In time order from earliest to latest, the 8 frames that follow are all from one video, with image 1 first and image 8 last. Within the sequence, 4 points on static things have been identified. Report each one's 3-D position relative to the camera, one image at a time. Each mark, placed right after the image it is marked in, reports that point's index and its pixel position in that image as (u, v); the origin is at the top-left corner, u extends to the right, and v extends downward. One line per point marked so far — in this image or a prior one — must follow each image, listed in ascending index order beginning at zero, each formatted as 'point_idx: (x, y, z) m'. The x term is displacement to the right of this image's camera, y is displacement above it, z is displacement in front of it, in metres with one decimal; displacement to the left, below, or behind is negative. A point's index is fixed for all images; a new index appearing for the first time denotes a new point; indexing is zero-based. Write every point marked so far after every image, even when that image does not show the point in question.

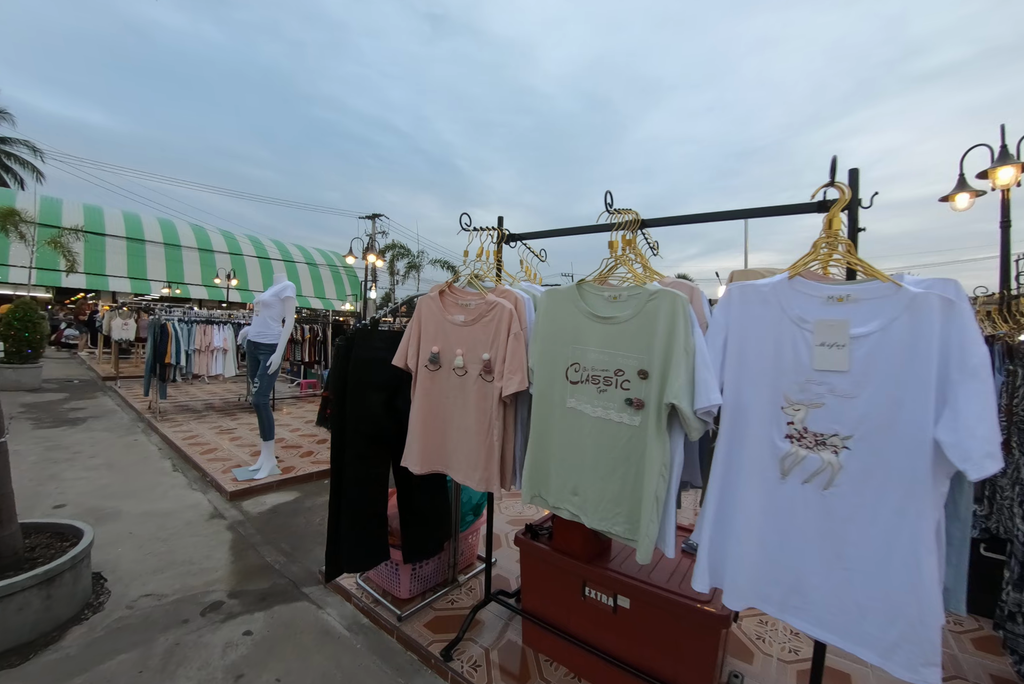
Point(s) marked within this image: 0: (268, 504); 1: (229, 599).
0: (-2.2, -1.4, +3.6) m
1: (-1.7, -1.5, +2.4) m
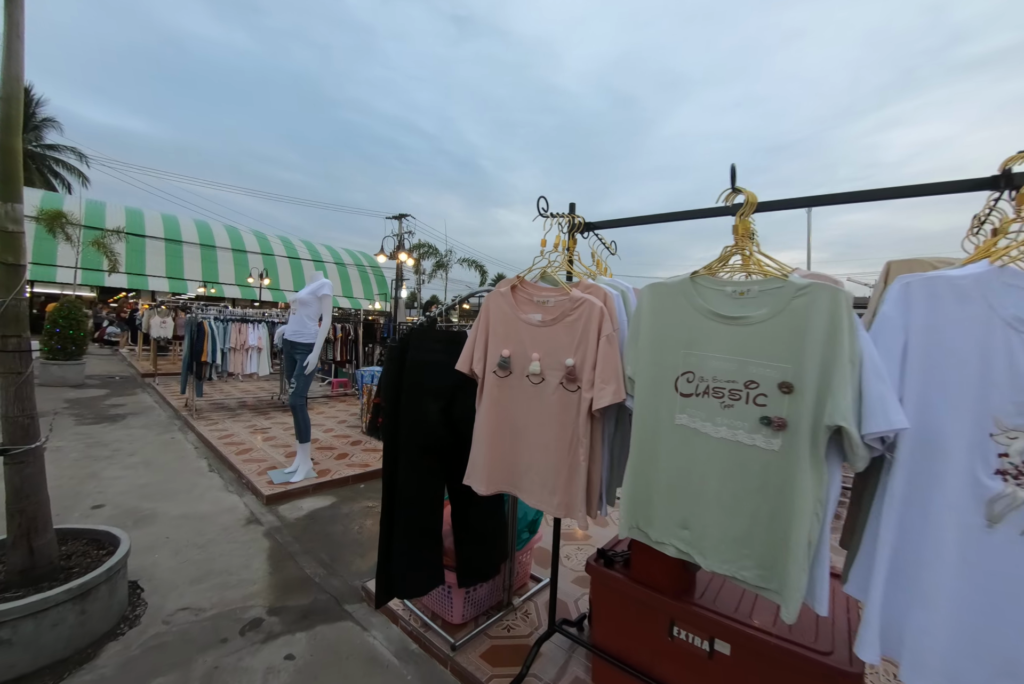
0: (-1.8, -1.4, +3.5) m
1: (-1.4, -1.5, +2.3) m
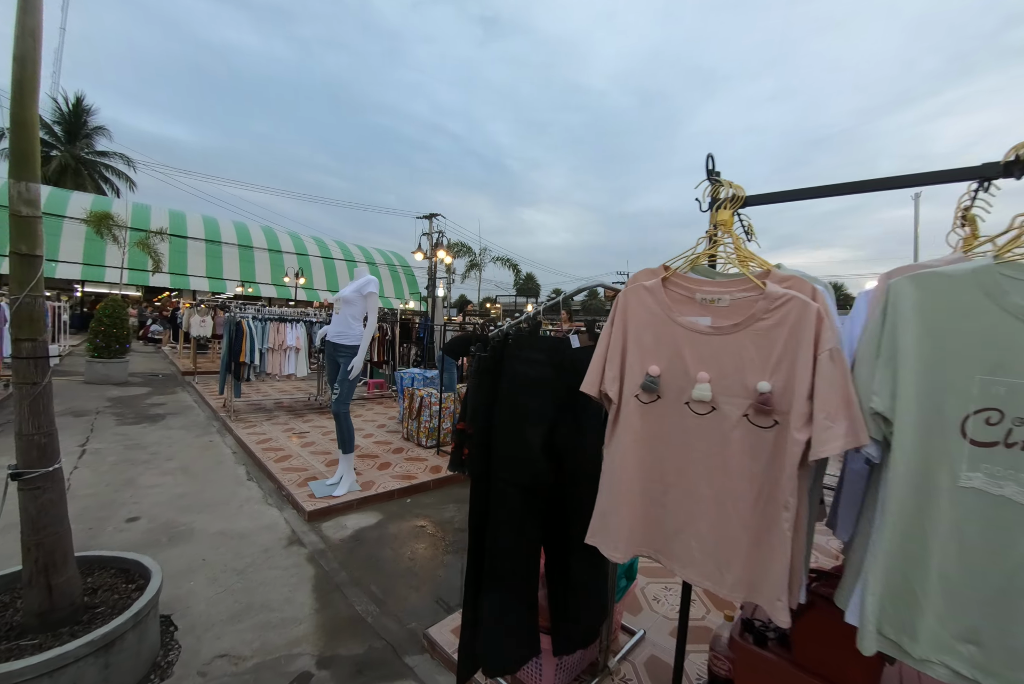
0: (-1.3, -1.4, +3.2) m
1: (-0.9, -1.6, +1.9) m
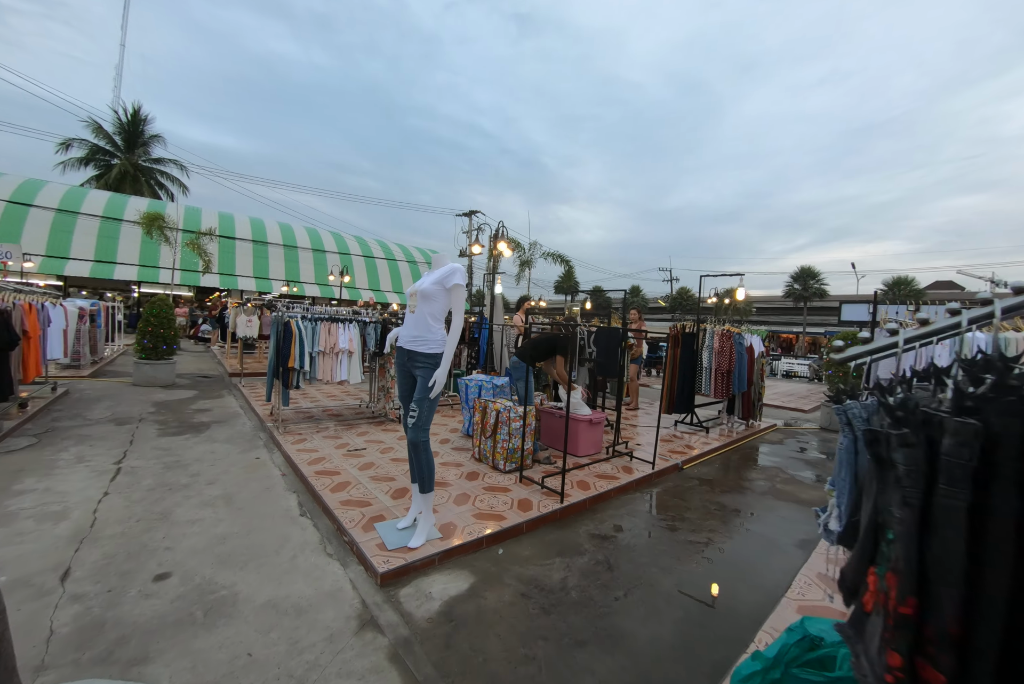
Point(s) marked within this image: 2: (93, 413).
0: (-0.4, -1.5, +2.4) m
1: (-0.2, -1.6, +1.1) m
2: (-5.8, -1.0, +5.7) m
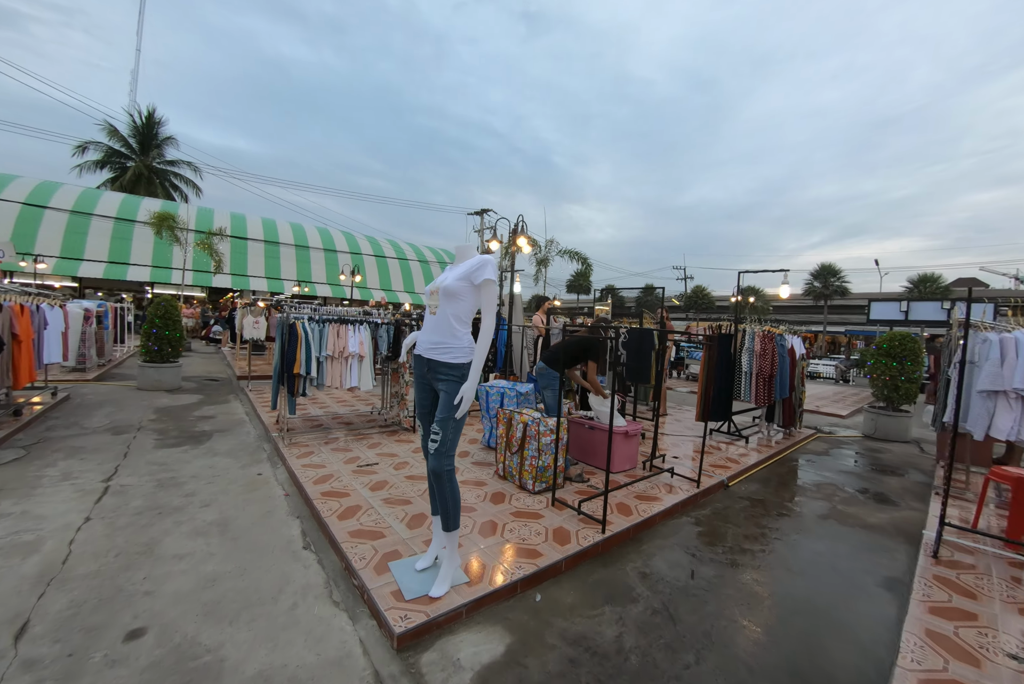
0: (-0.2, -1.5, +1.9) m
1: (0.0, -1.6, +0.6) m
2: (-5.5, -1.0, +5.3) m
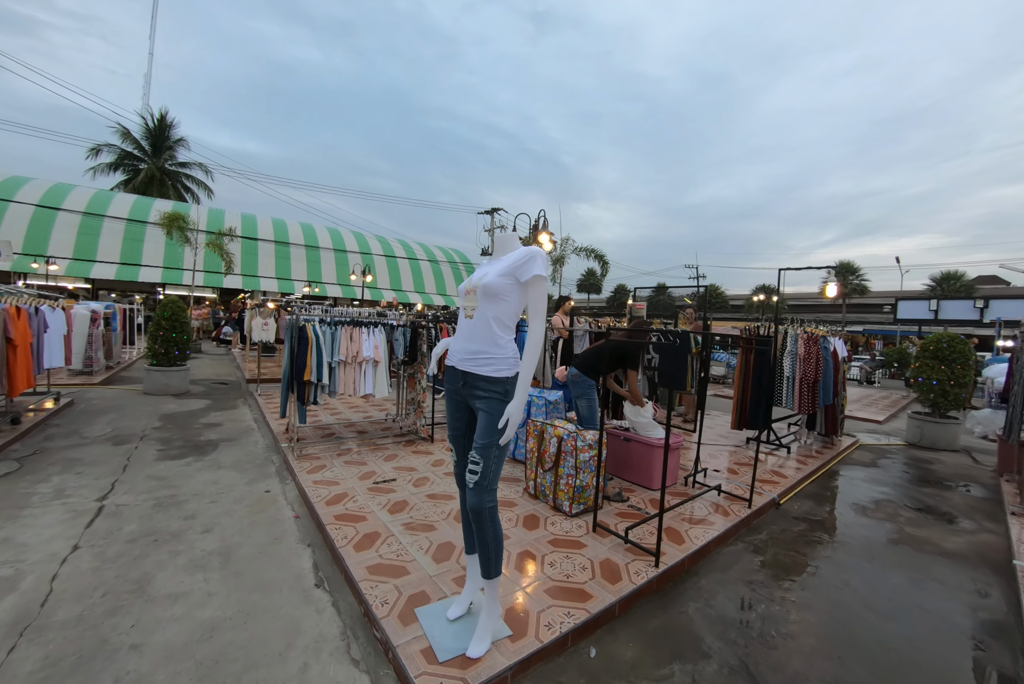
0: (0.0, -1.6, +1.5) m
1: (+0.2, -1.7, +0.3) m
2: (-5.2, -1.1, +5.1) m
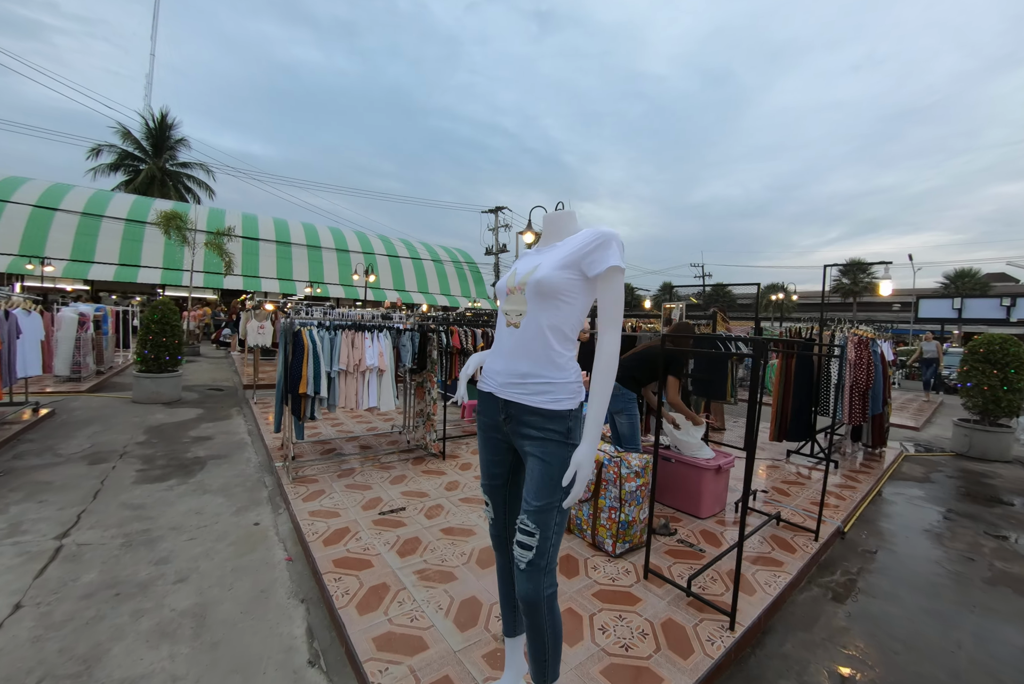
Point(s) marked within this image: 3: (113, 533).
0: (+0.2, -1.6, +1.0) m
1: (+0.4, -1.7, -0.2) m
2: (-5.0, -1.2, +4.6) m
3: (-2.9, -1.3, +2.9) m
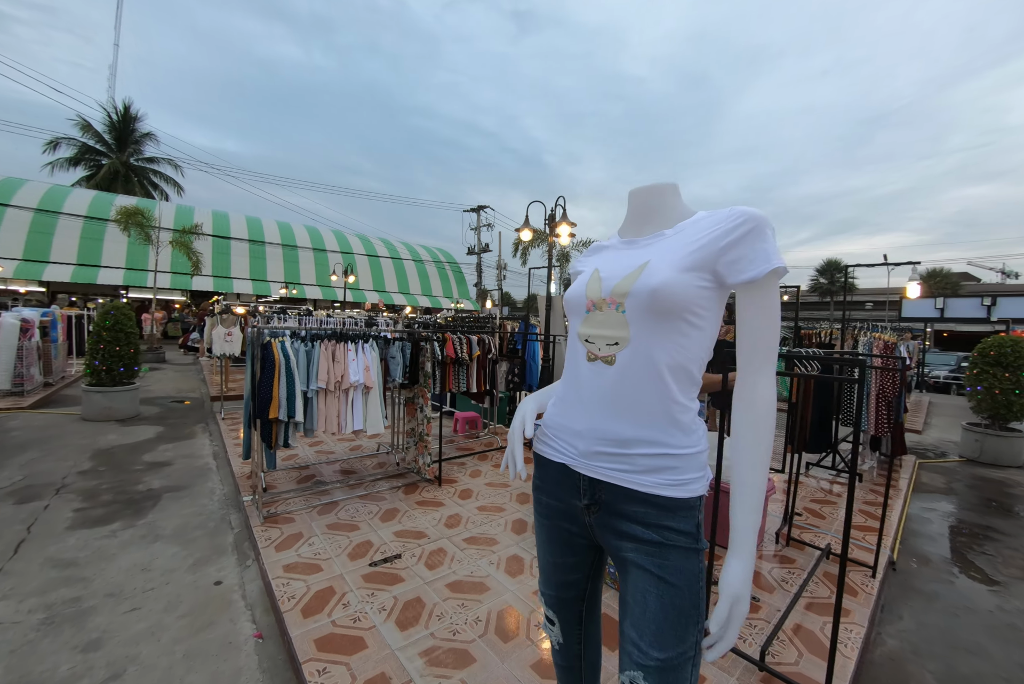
0: (+0.4, -1.7, +0.5) m
1: (+0.7, -1.8, -0.7) m
2: (-4.9, -1.3, +3.9) m
3: (-2.7, -1.5, +2.3) m
